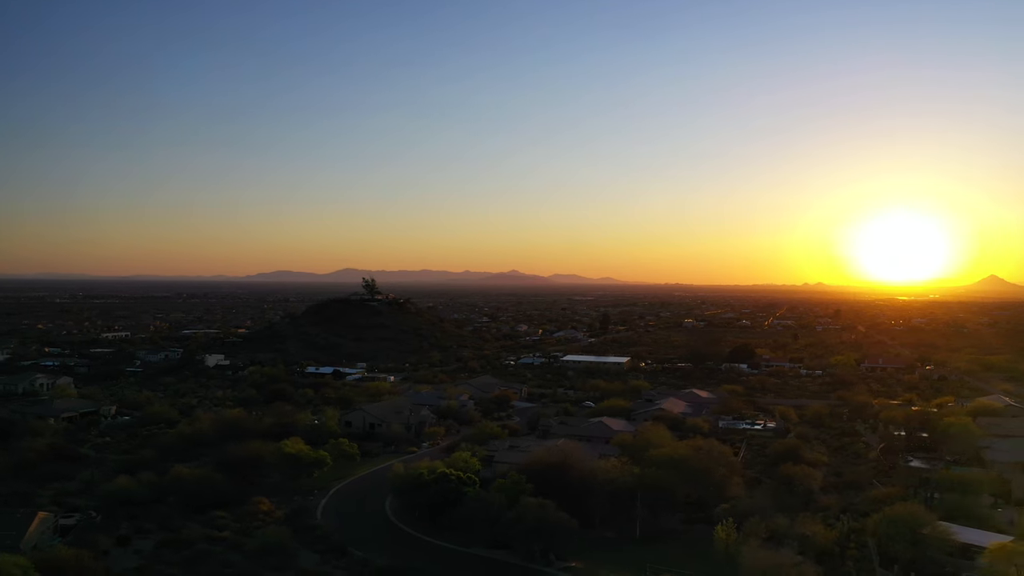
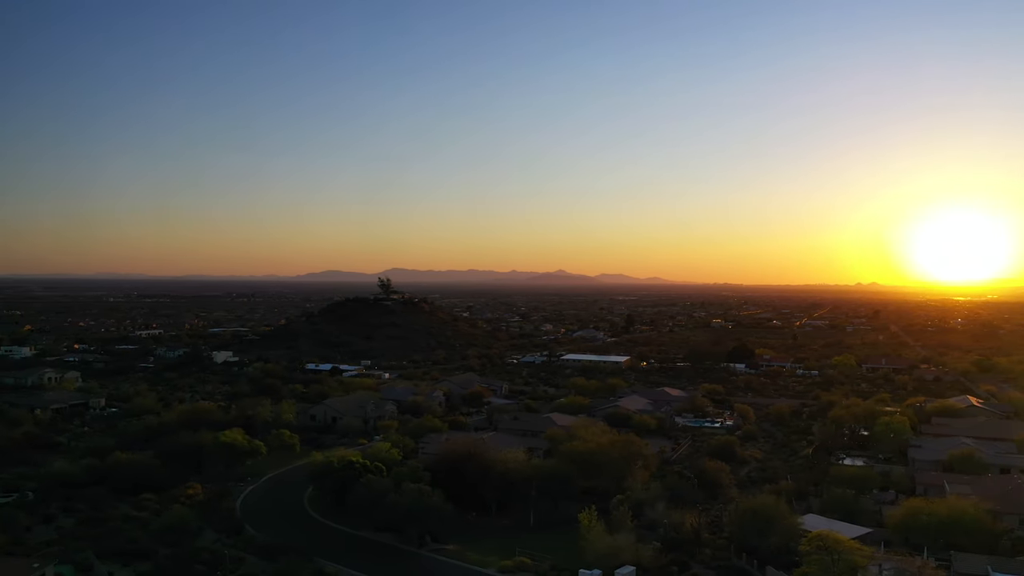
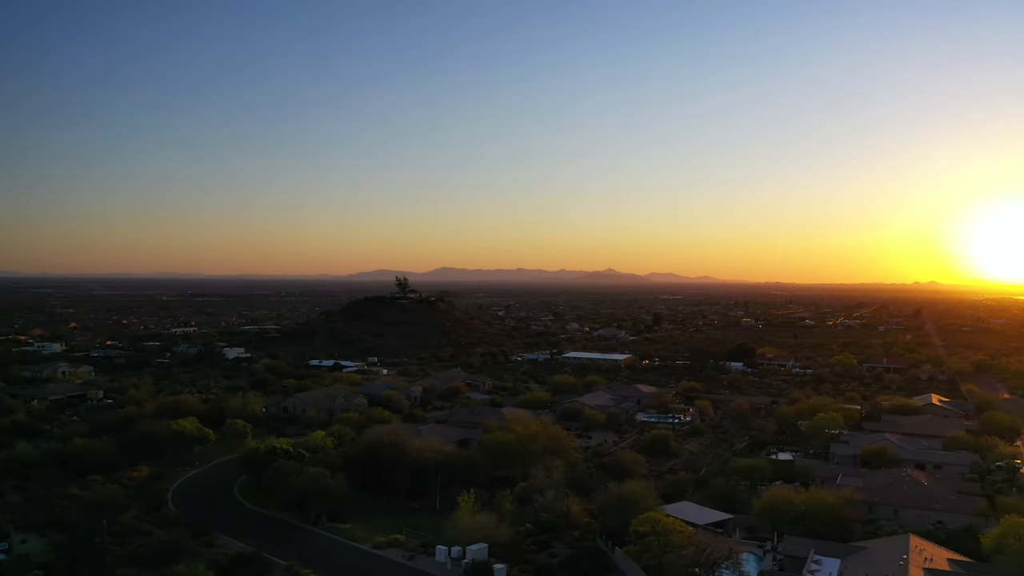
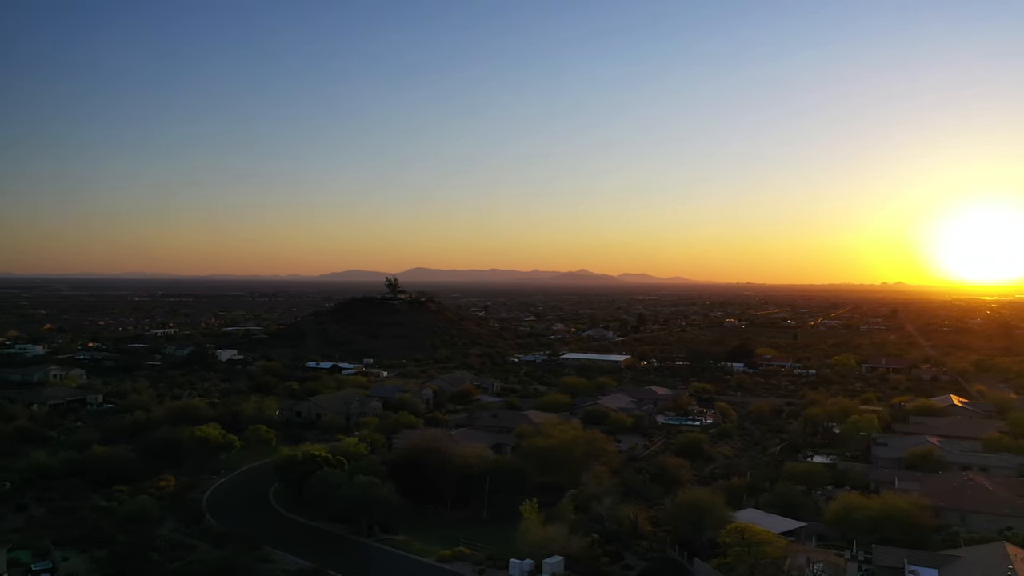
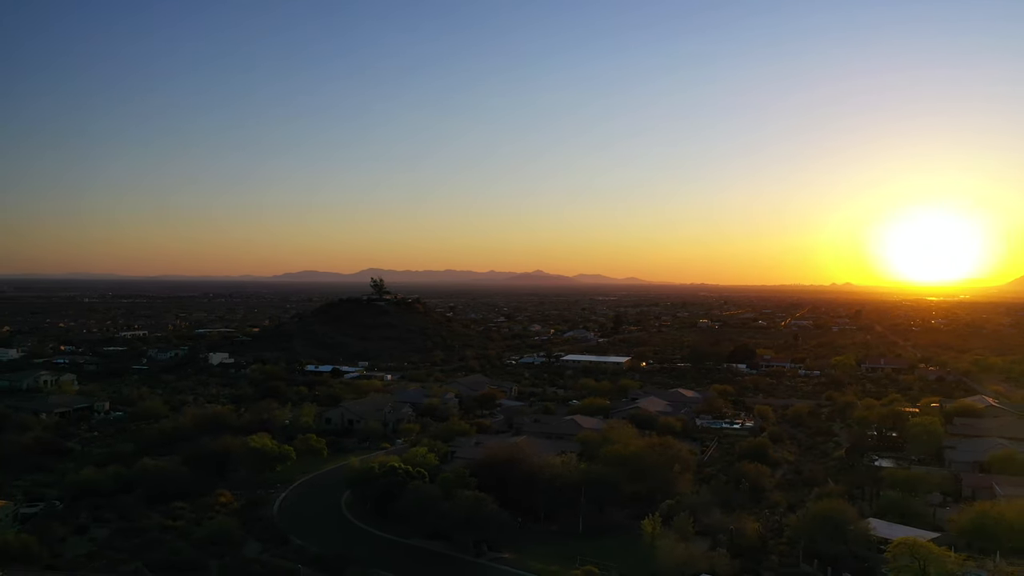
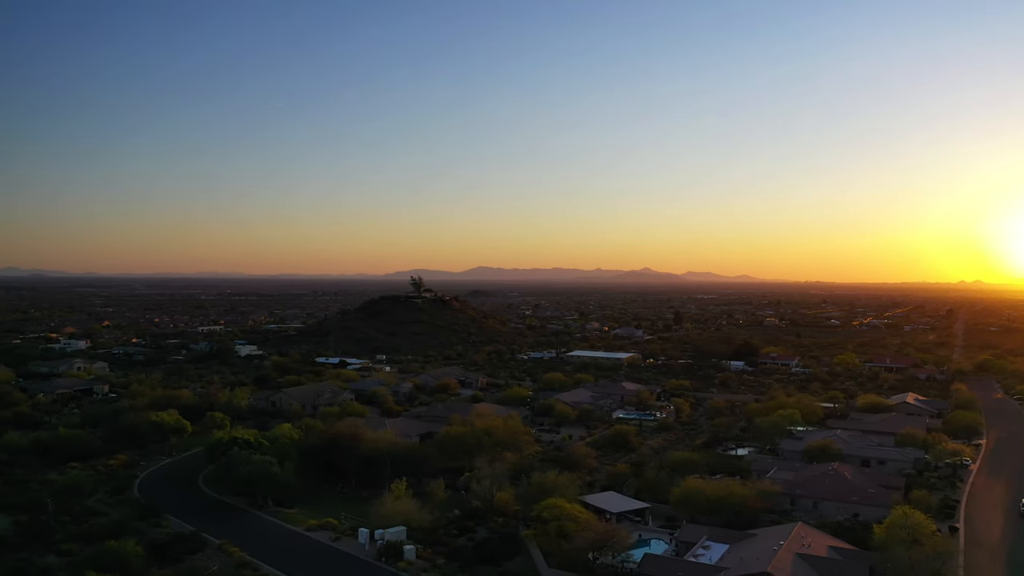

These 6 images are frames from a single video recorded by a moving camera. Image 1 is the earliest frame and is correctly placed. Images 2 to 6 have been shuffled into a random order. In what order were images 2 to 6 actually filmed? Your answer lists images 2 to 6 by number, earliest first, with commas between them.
5, 2, 4, 3, 6
